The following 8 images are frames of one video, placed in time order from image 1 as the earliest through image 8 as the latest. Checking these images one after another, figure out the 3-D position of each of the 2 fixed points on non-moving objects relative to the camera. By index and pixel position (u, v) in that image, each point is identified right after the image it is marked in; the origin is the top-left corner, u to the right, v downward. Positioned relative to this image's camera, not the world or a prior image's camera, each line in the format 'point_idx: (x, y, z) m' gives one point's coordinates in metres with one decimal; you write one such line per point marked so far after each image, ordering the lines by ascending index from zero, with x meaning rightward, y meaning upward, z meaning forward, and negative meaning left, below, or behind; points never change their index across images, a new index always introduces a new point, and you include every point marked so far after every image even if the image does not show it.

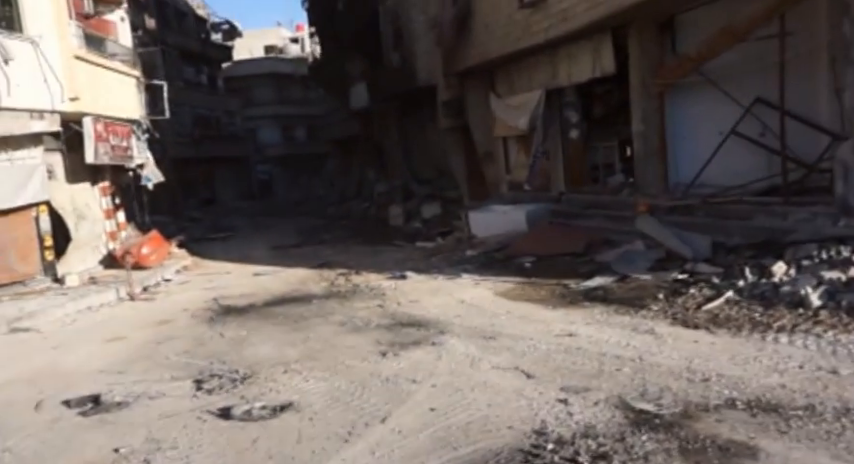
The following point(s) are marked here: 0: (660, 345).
0: (+2.1, -1.0, +6.0) m
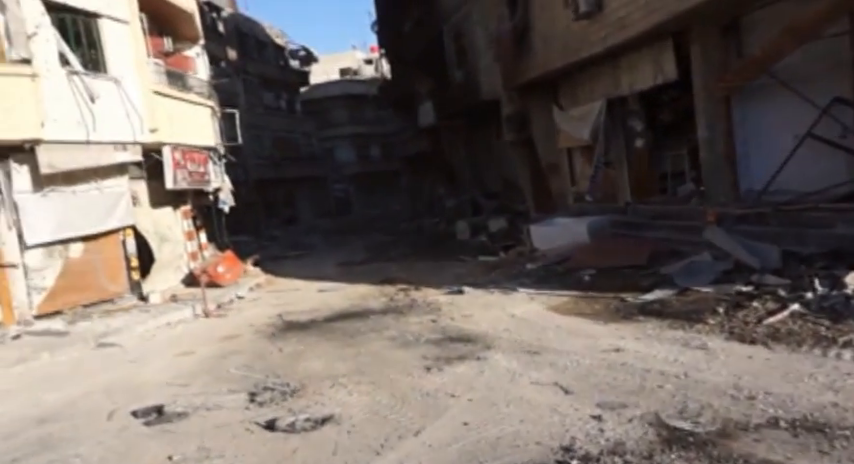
0: (+2.4, -1.1, +5.8) m
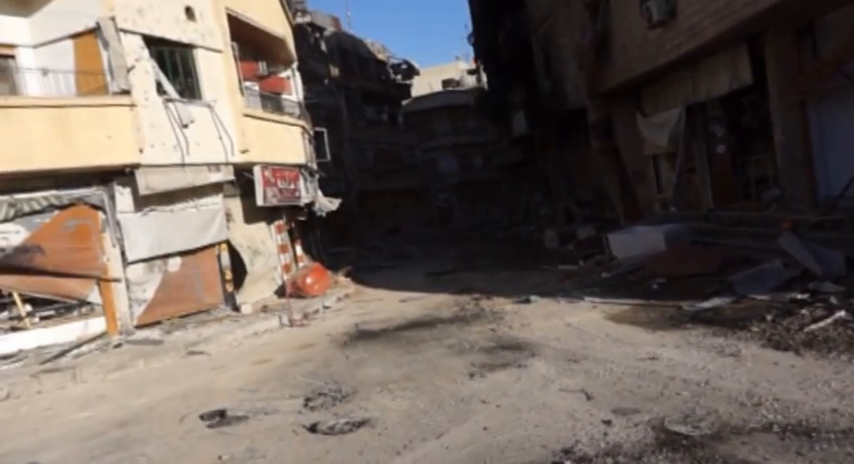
0: (+2.7, -1.2, +5.9) m
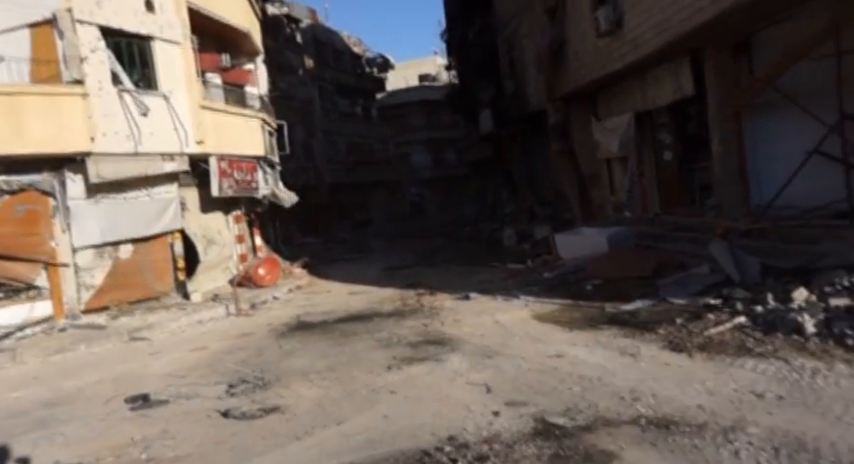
0: (+1.9, -1.2, +6.2) m
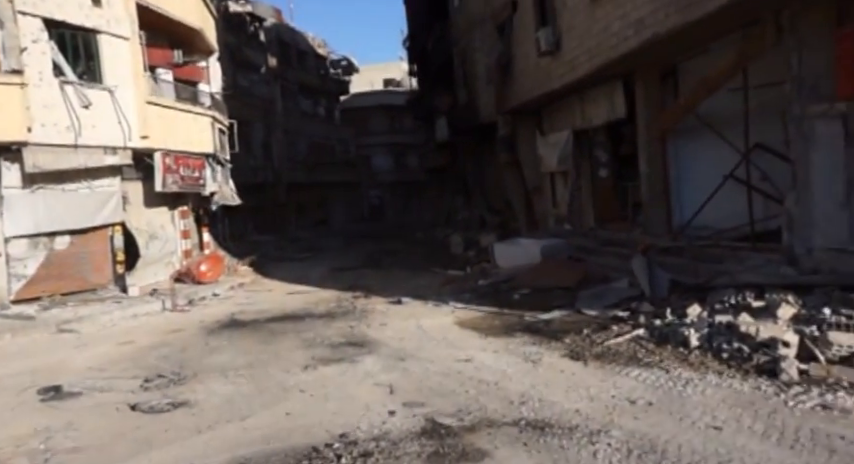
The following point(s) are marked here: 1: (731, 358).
0: (+1.0, -1.4, +6.6) m
1: (+2.8, -1.2, +6.2) m
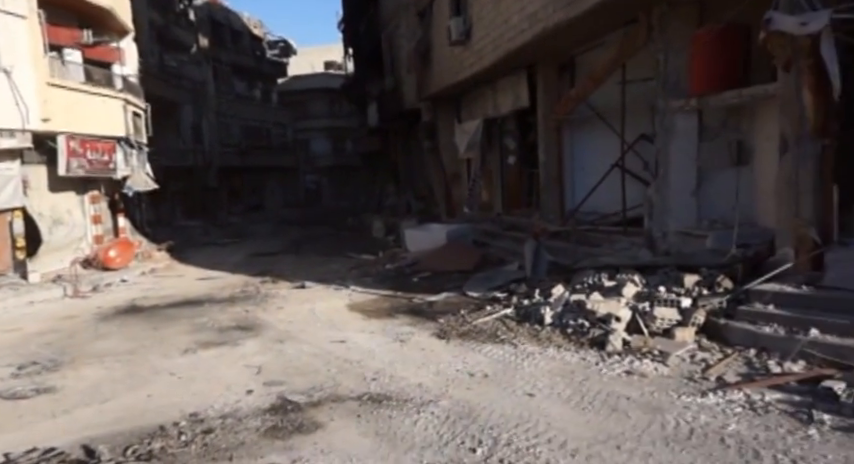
0: (-0.4, -1.2, +7.0) m
1: (+1.5, -1.0, +6.8) m
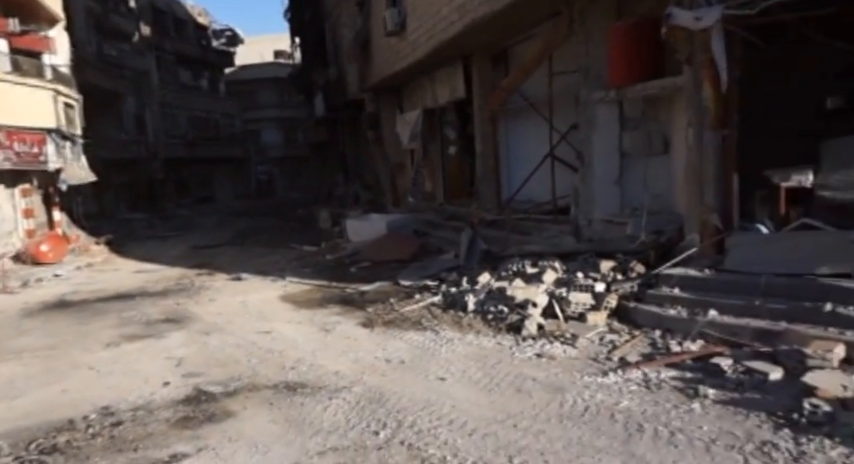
0: (-1.2, -1.1, +7.1) m
1: (+0.7, -0.9, +7.0) m
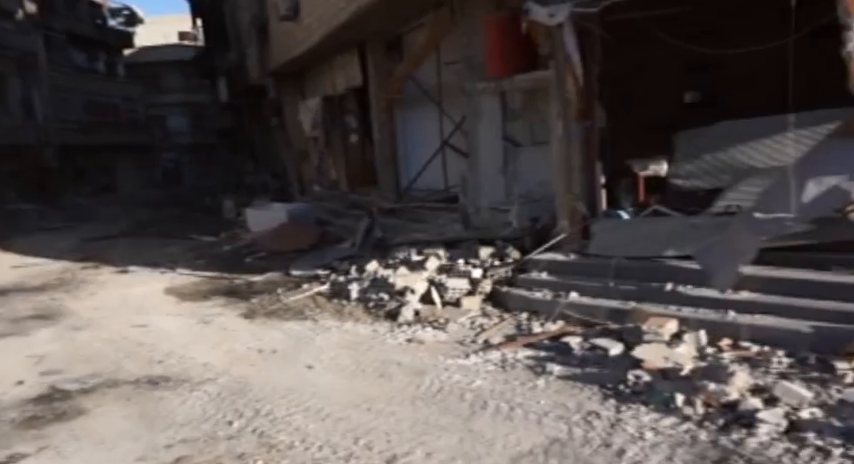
0: (-2.4, -1.0, +6.9) m
1: (-0.6, -0.8, +7.0) m
